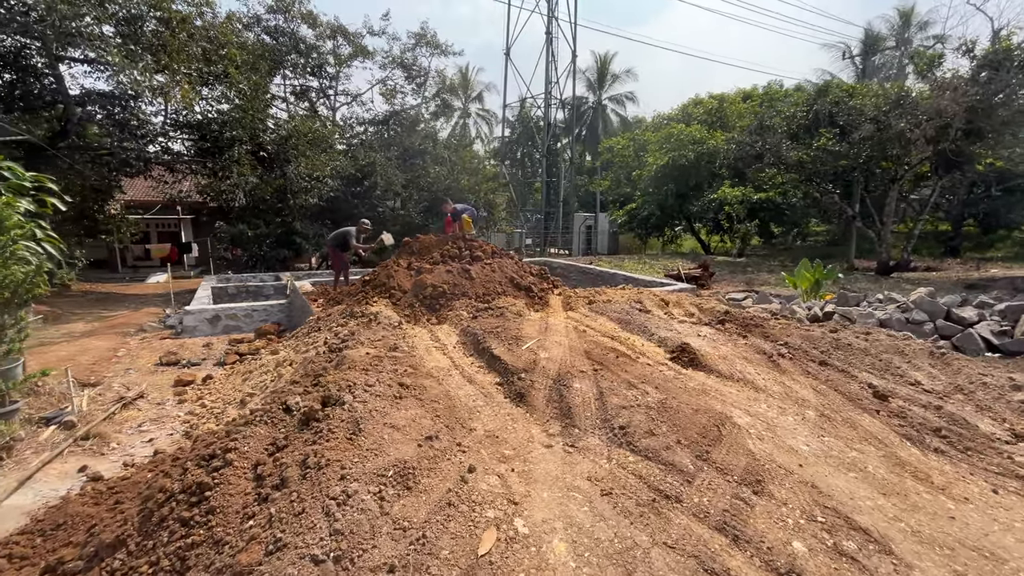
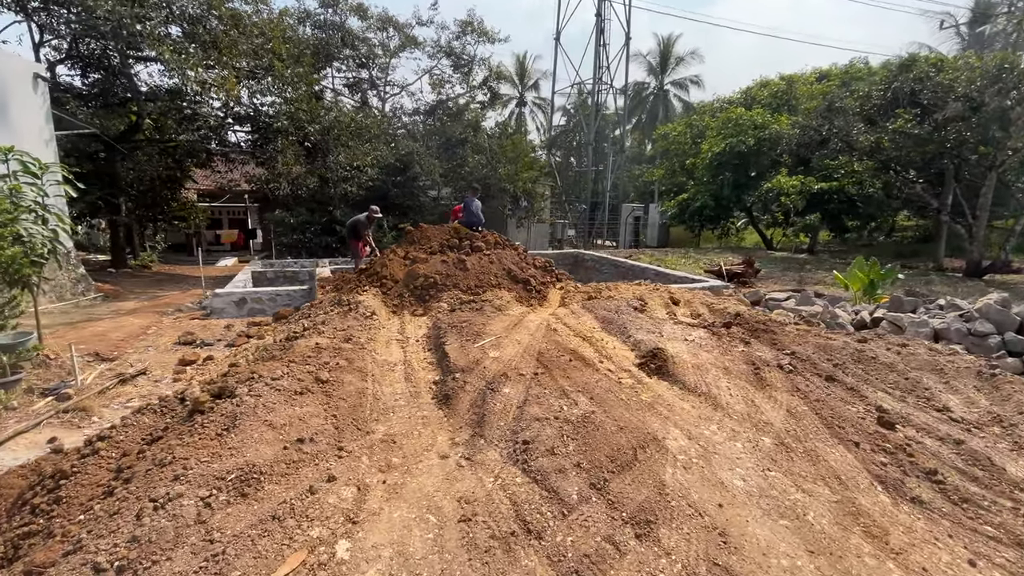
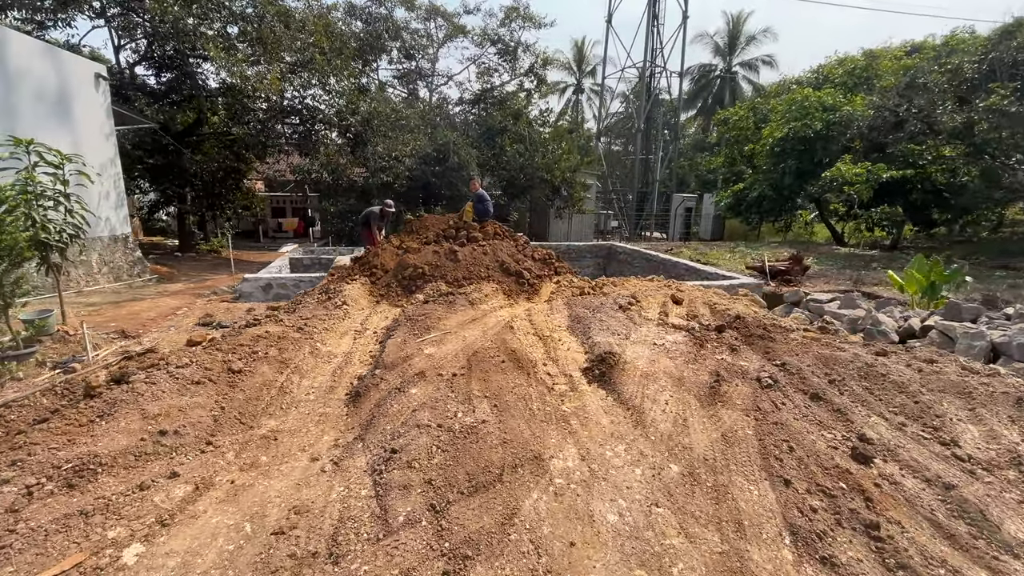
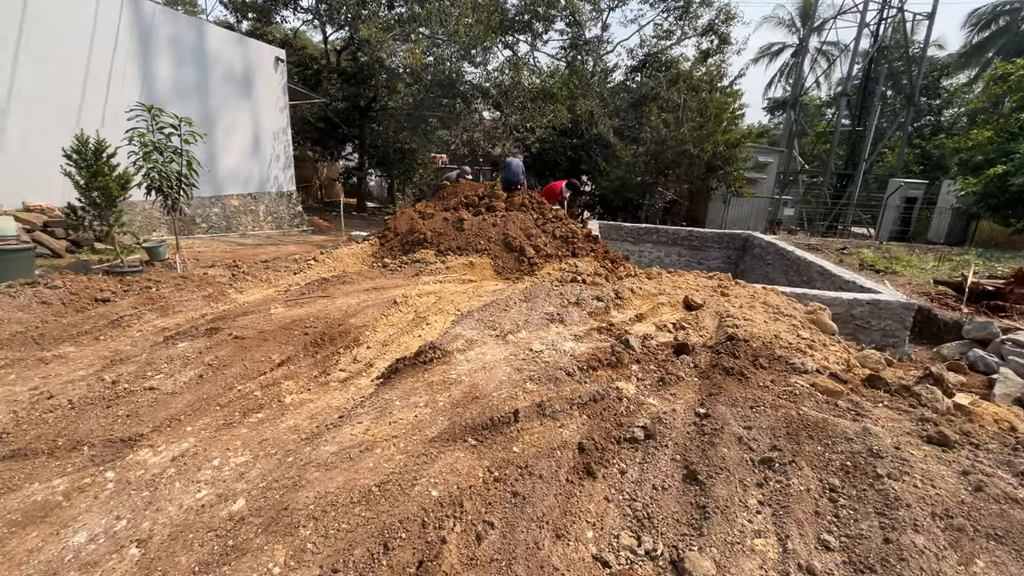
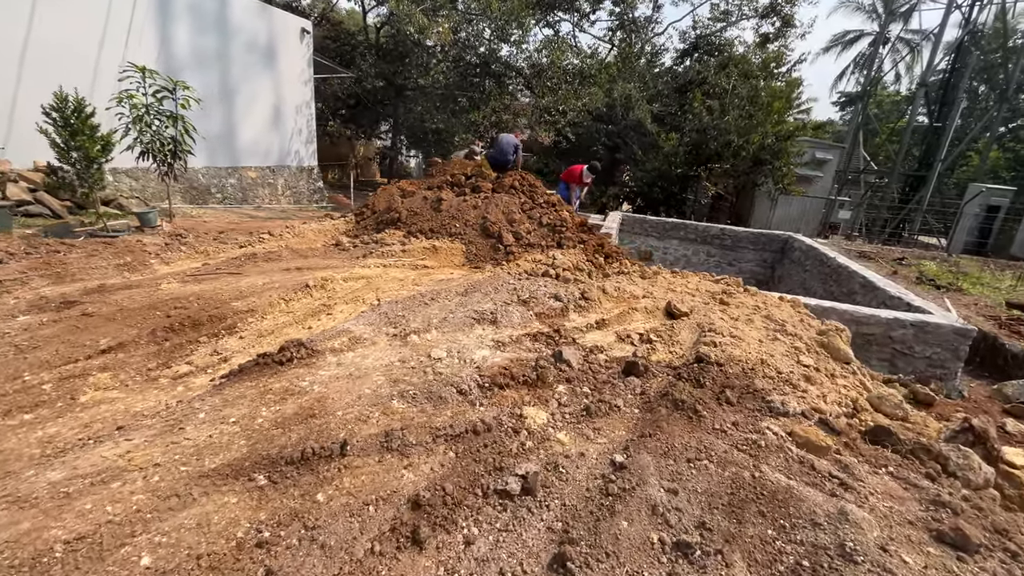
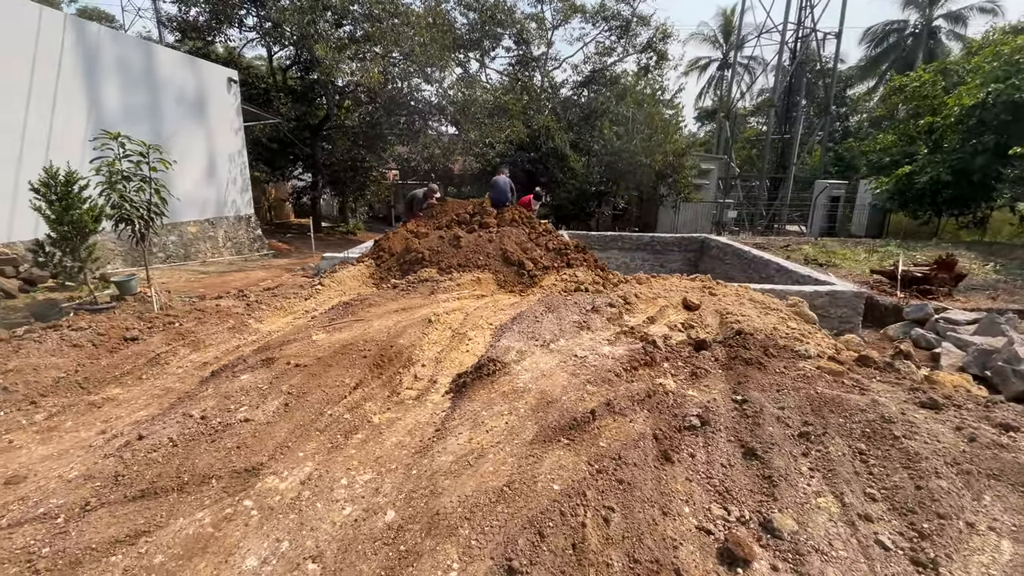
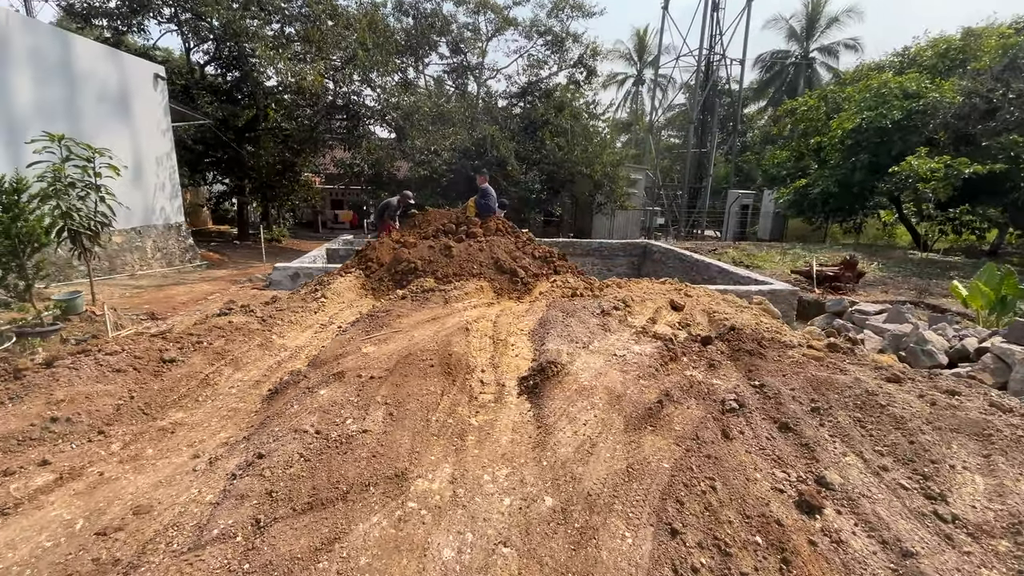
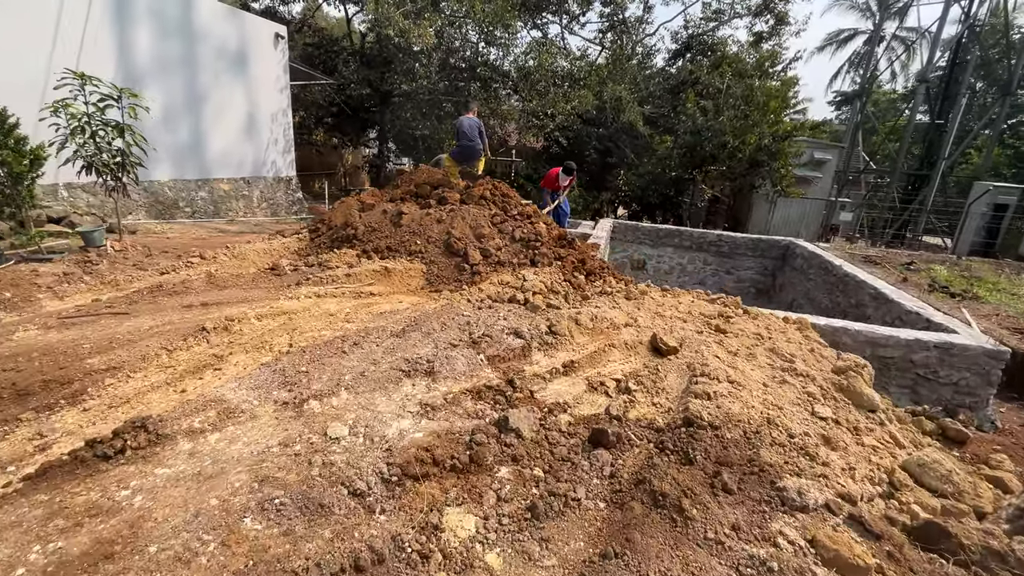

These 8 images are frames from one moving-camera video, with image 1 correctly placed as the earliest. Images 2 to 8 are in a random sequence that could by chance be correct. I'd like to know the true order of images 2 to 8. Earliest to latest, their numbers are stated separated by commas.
2, 3, 7, 6, 4, 5, 8
